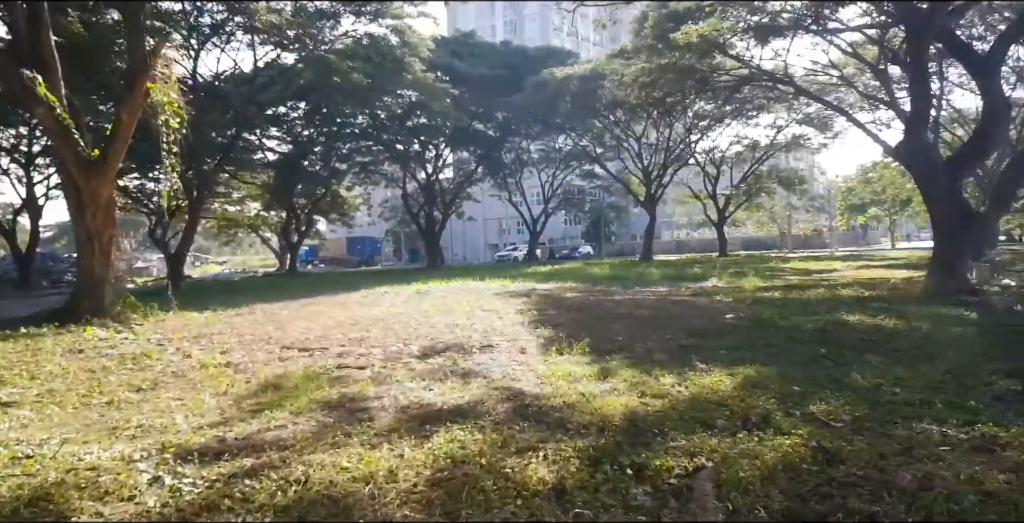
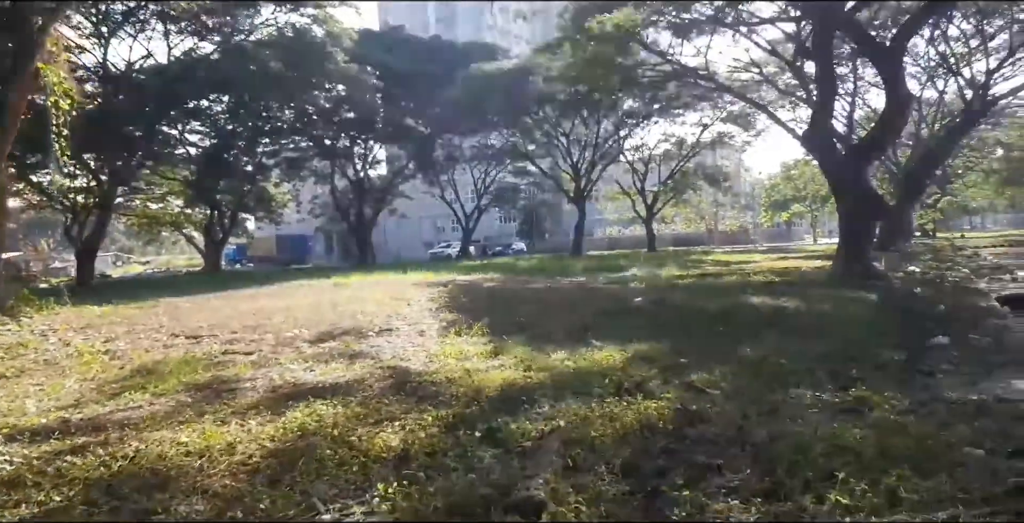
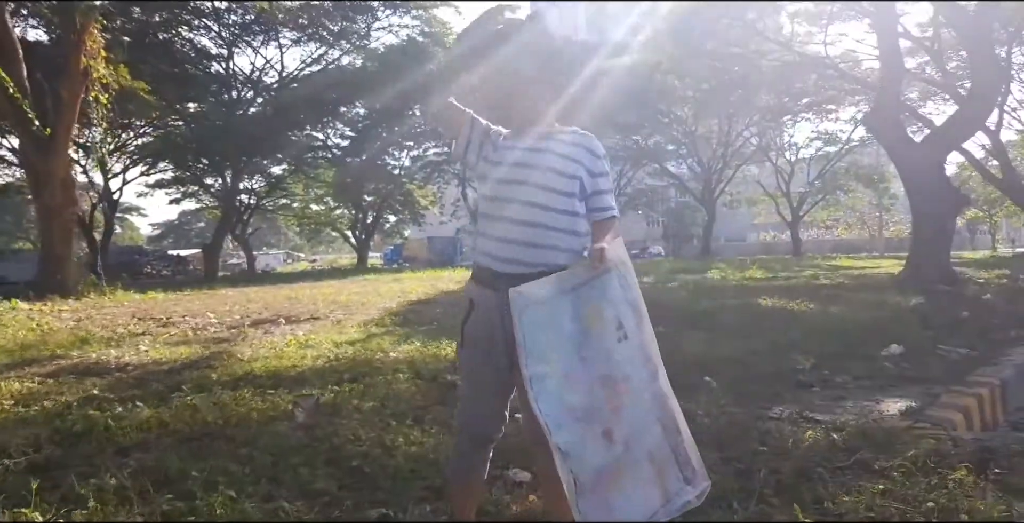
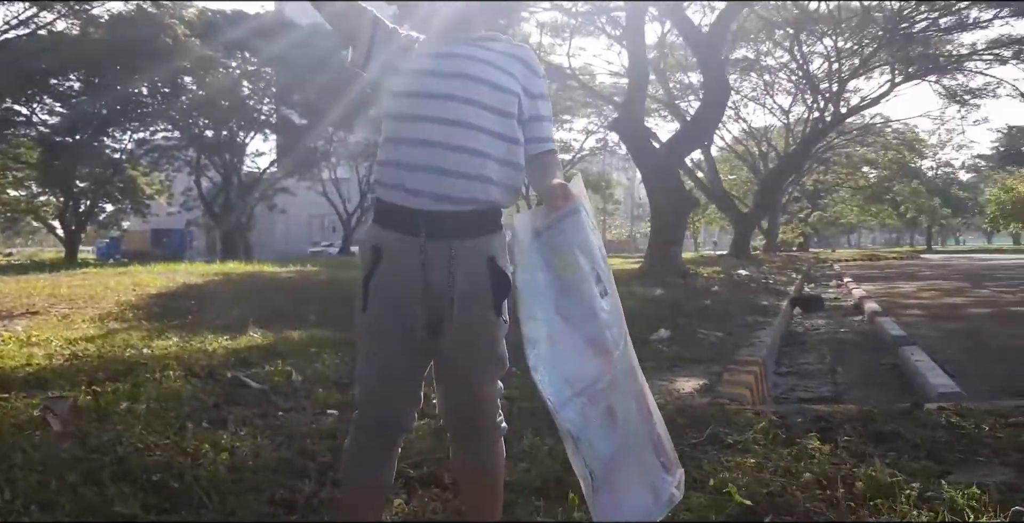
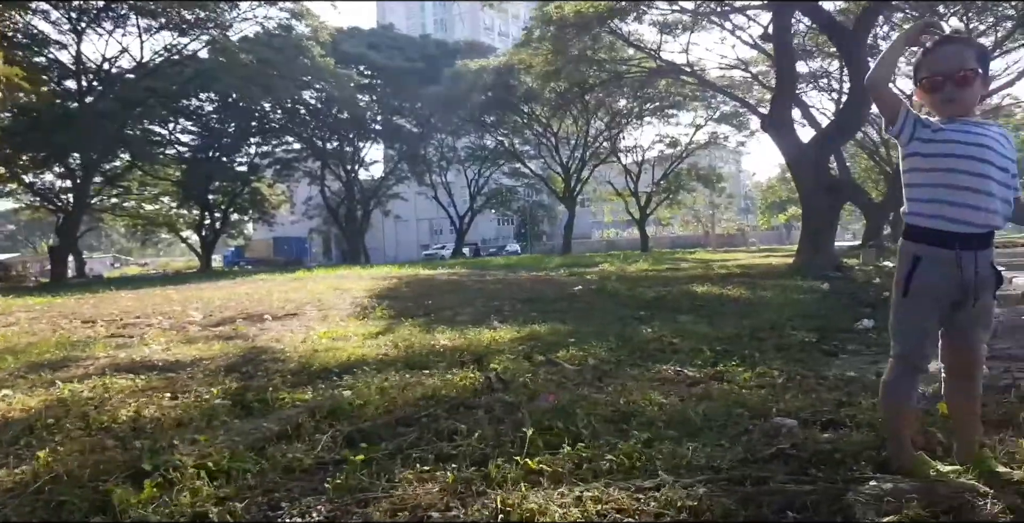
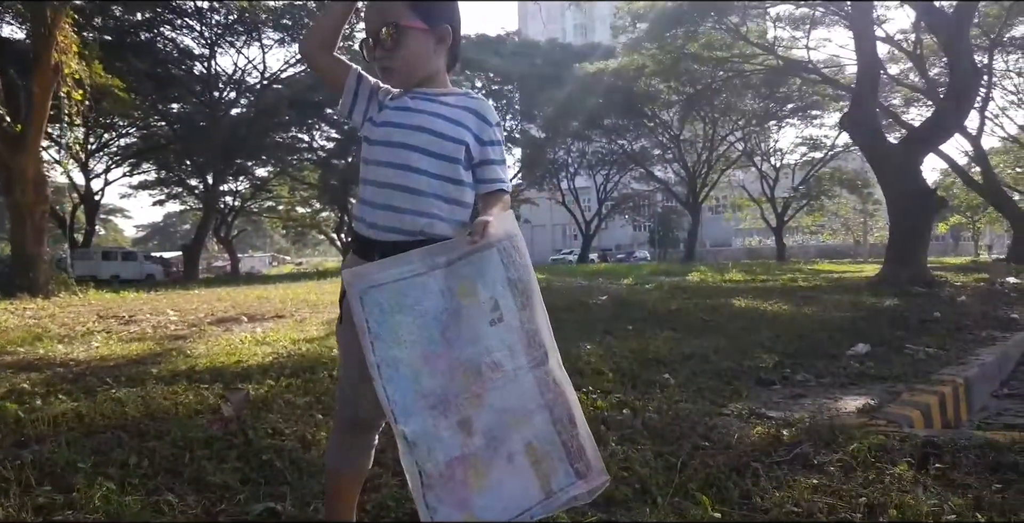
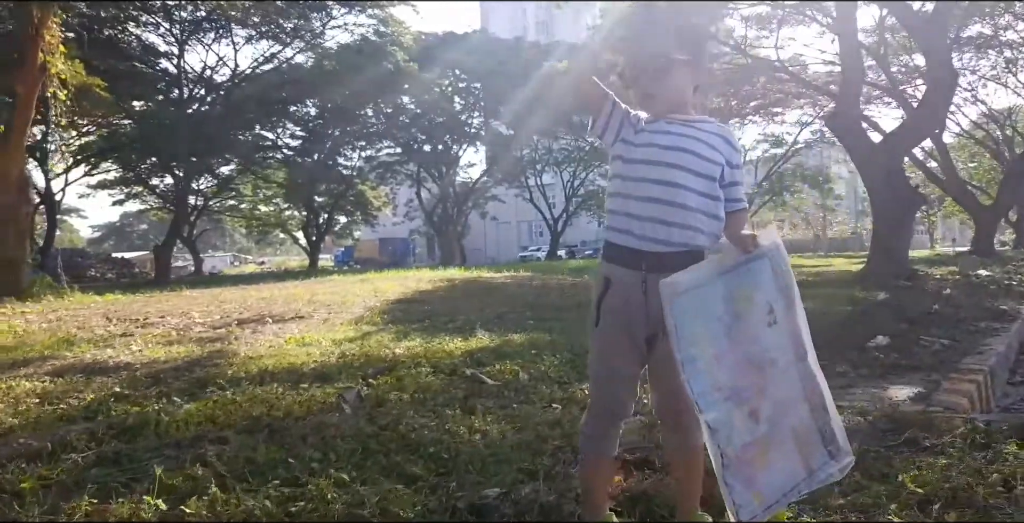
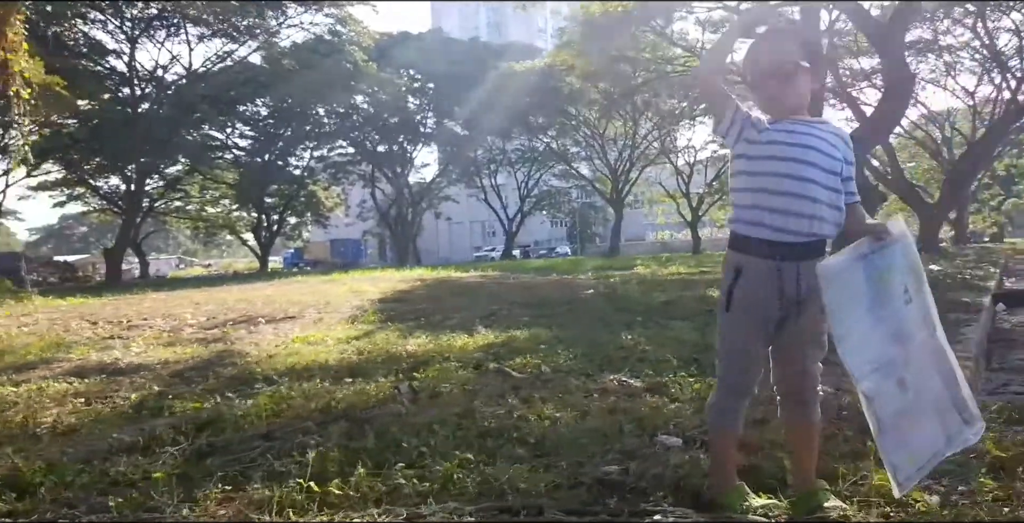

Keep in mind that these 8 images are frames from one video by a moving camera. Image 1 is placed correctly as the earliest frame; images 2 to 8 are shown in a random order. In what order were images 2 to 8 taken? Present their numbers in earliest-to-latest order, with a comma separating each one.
2, 5, 8, 7, 3, 6, 4
